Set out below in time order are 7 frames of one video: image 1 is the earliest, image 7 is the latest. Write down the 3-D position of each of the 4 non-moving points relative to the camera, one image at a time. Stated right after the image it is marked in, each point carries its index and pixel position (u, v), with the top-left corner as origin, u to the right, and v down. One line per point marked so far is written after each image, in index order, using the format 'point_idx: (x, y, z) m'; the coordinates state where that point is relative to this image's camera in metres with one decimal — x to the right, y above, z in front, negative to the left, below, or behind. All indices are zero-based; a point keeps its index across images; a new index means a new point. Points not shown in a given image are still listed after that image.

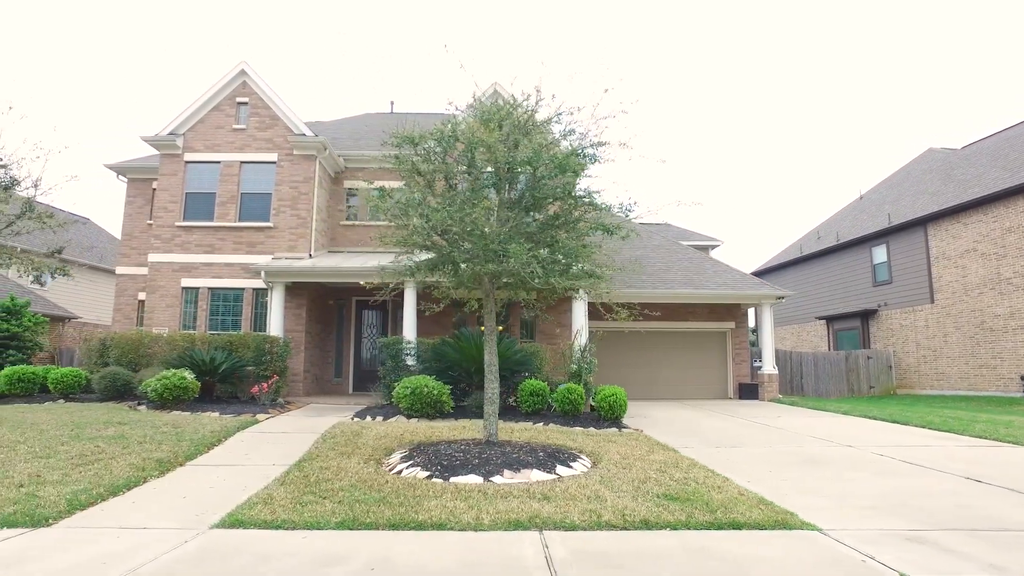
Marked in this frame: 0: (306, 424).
0: (-3.0, -2.0, +10.3) m
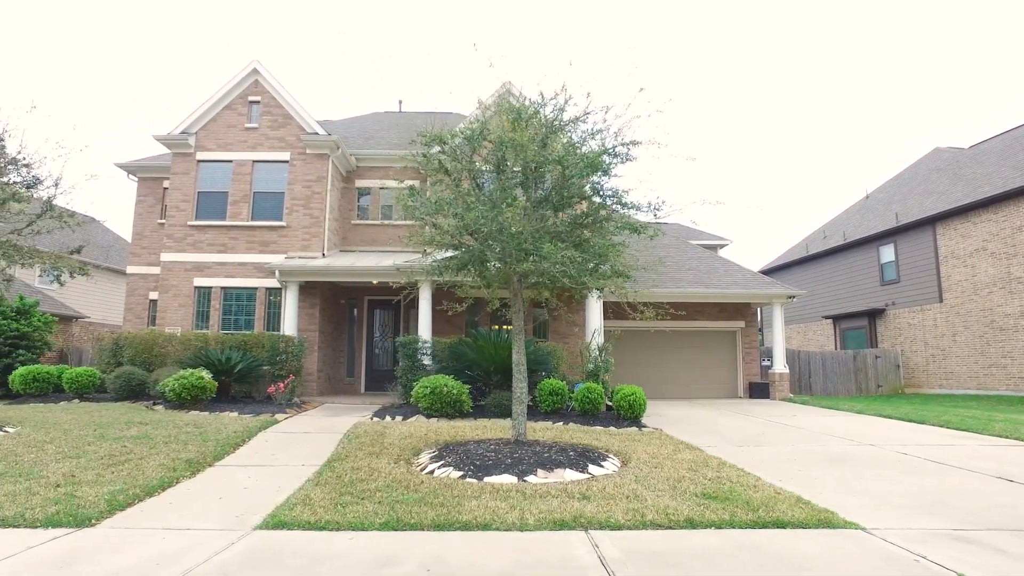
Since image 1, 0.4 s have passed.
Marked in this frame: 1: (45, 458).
0: (-2.7, -2.0, +10.3) m
1: (-4.4, -1.6, +6.7) m
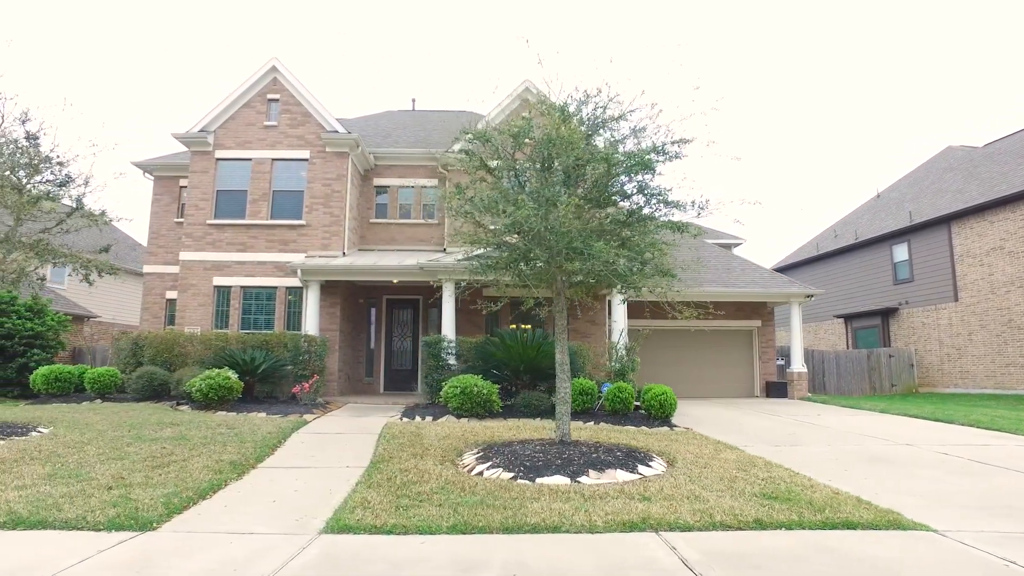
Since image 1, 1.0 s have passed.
0: (-2.3, -2.0, +10.2) m
1: (-4.0, -1.6, +6.6) m
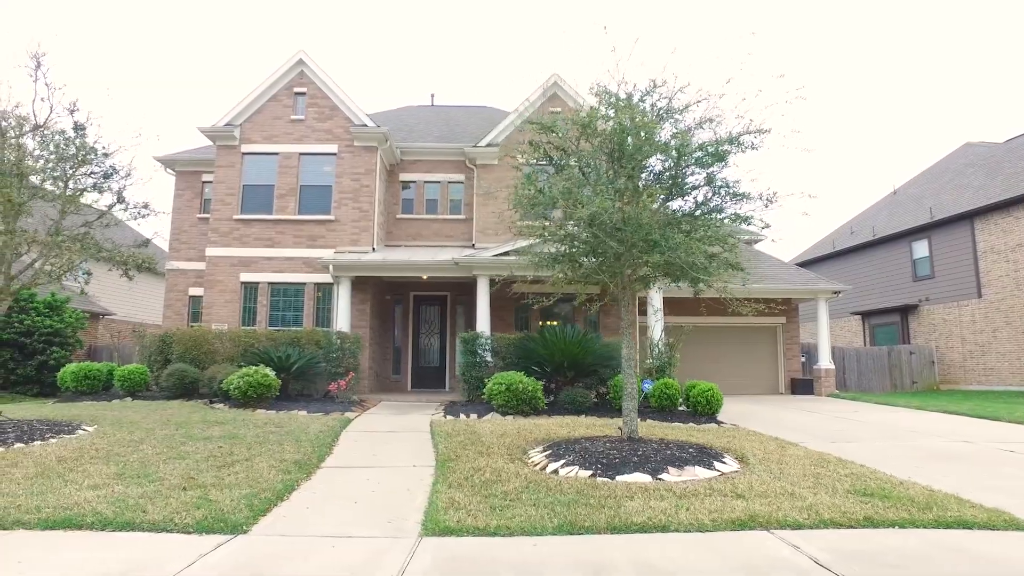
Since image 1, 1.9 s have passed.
0: (-1.6, -1.9, +10.0) m
1: (-3.3, -1.6, +6.4) m
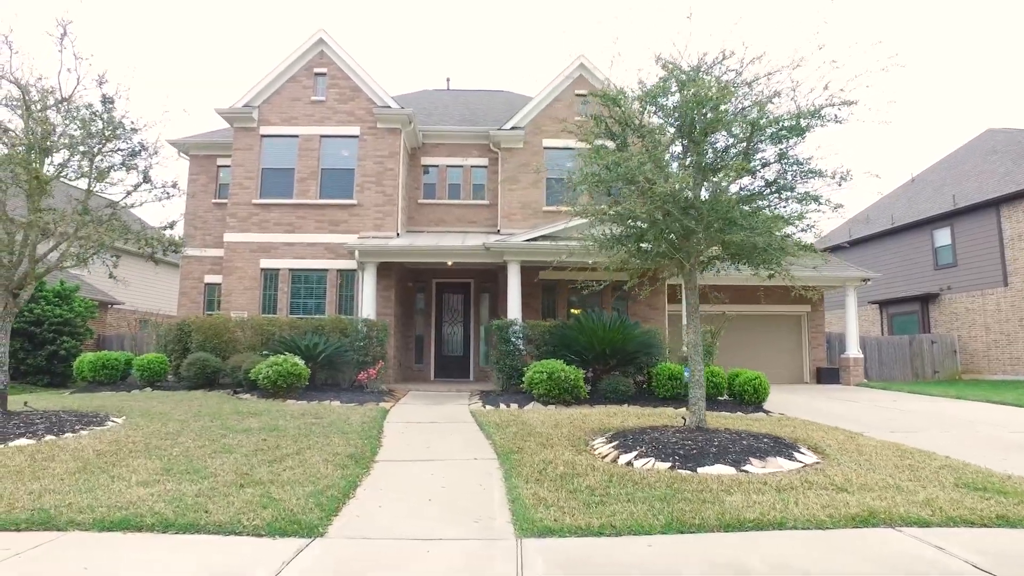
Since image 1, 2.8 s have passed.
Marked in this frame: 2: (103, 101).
0: (-1.0, -1.7, +9.5) m
1: (-2.7, -1.4, +6.0) m
2: (-4.5, +2.0, +7.7) m
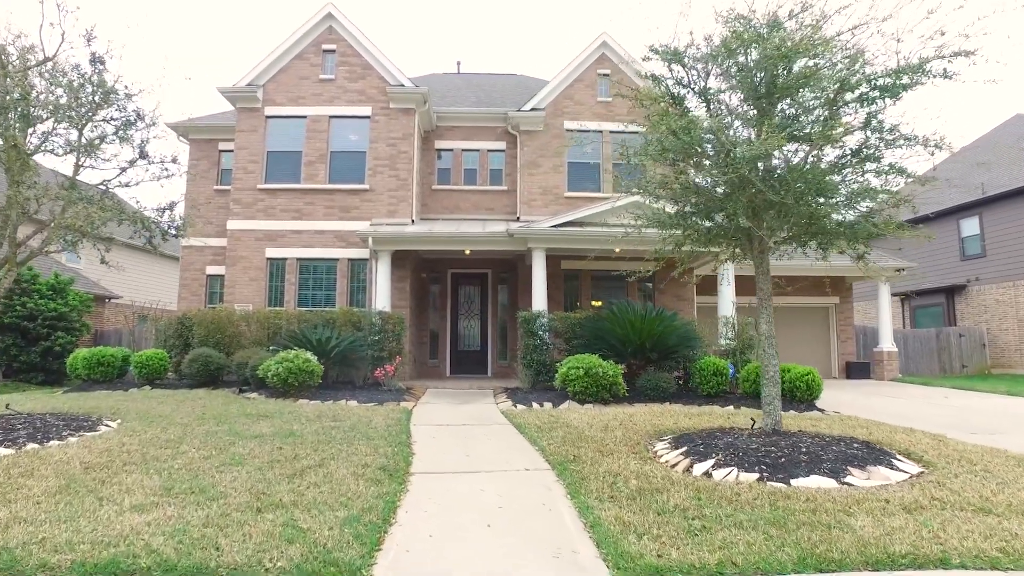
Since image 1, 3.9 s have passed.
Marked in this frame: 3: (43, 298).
0: (-0.5, -1.5, +8.7) m
1: (-2.3, -1.3, +5.1) m
2: (-4.0, +2.2, +6.7) m
3: (-10.2, -0.2, +15.3) m
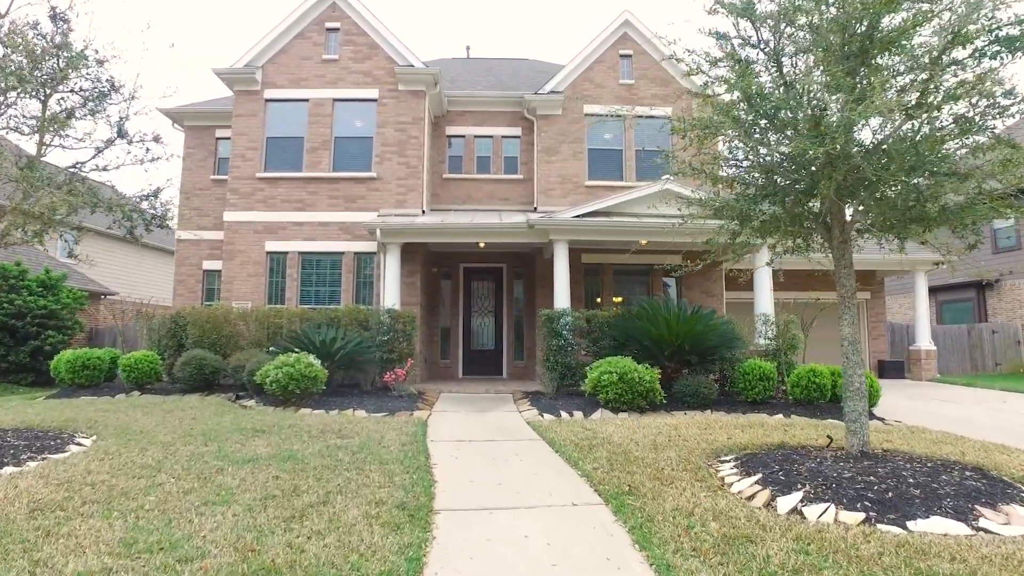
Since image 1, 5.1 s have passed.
0: (-0.2, -1.5, +7.7) m
1: (-2.0, -1.3, +4.1) m
2: (-3.7, +2.2, +5.8) m
3: (-9.8, -0.1, +14.3) m
